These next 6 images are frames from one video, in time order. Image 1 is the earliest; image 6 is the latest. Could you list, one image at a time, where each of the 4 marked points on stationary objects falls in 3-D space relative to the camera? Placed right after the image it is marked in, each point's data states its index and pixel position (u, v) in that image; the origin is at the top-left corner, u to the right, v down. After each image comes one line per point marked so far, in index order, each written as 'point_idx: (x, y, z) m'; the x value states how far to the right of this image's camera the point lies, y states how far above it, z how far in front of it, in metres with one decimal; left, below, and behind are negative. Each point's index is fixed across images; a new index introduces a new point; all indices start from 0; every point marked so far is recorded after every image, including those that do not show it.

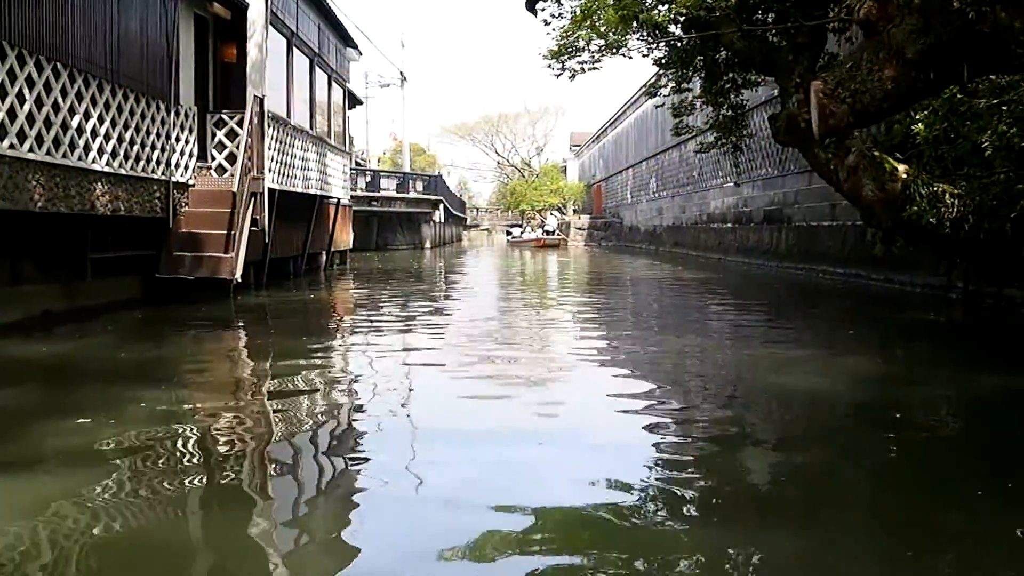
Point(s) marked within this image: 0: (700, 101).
0: (+2.5, +2.5, +12.1) m
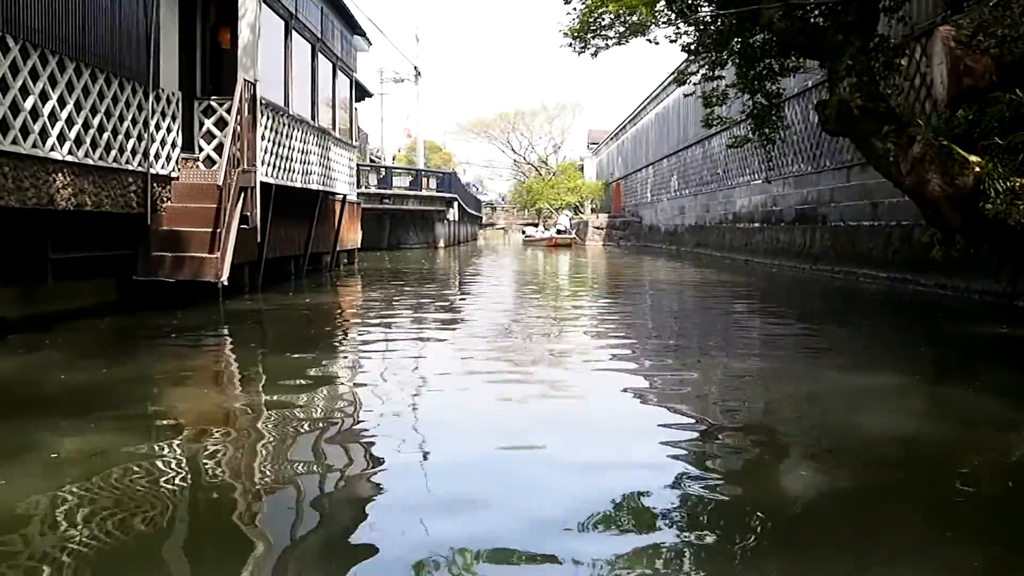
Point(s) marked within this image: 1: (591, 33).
0: (+2.7, +2.5, +11.1) m
1: (+0.9, +3.0, +10.8) m
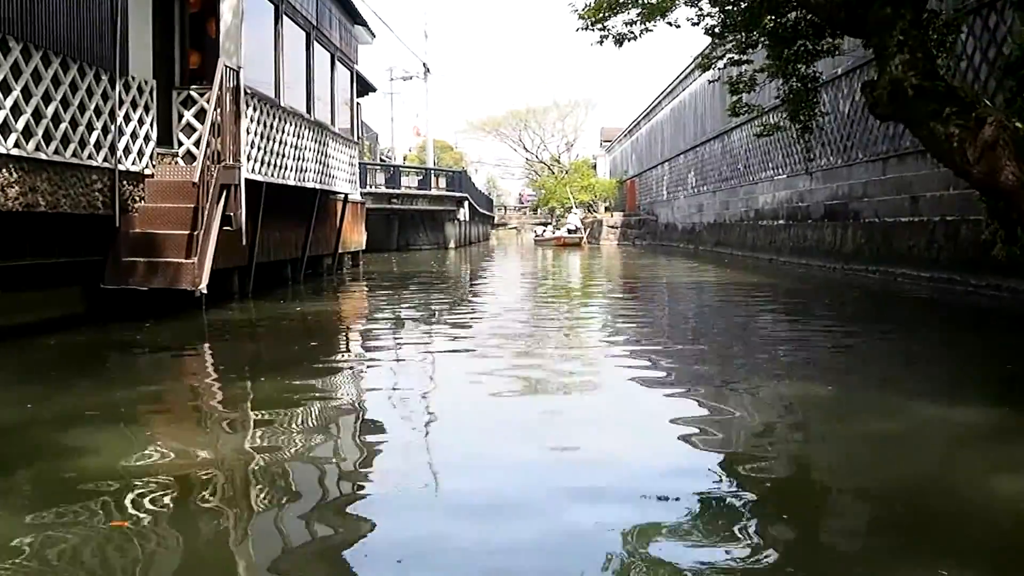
0: (+2.8, +2.4, +10.2) m
1: (+1.0, +3.0, +9.9) m
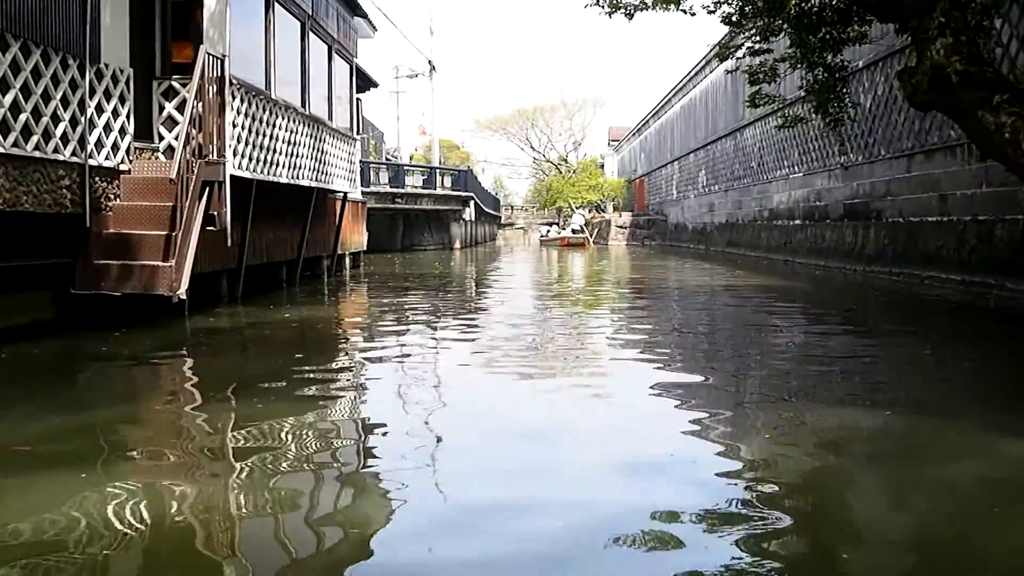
0: (+2.9, +2.4, +9.6) m
1: (+1.1, +3.0, +9.3) m
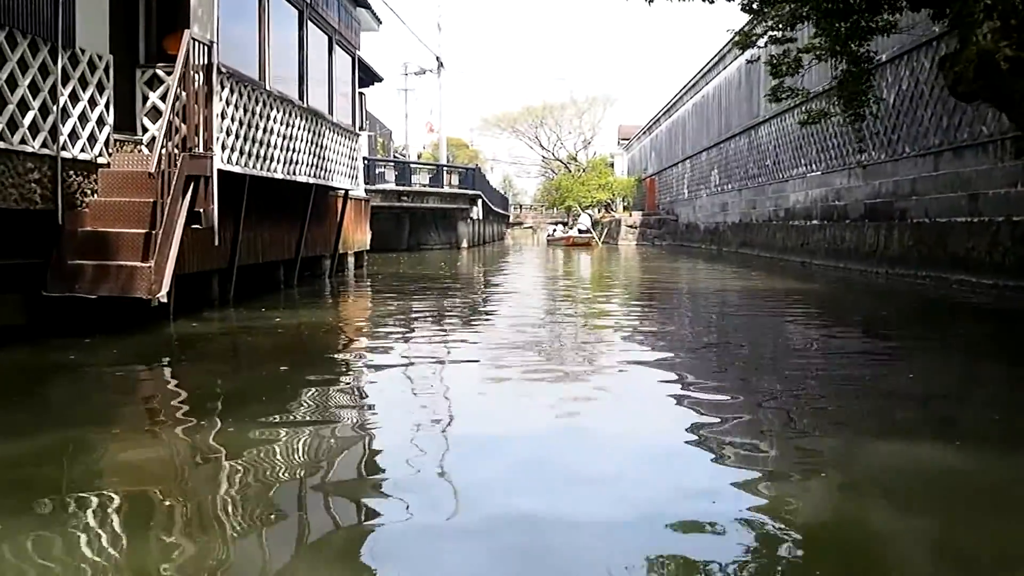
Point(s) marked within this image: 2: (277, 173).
0: (+3.0, +2.3, +9.1) m
1: (+1.2, +2.9, +8.8) m
2: (-2.4, +1.2, +9.0) m
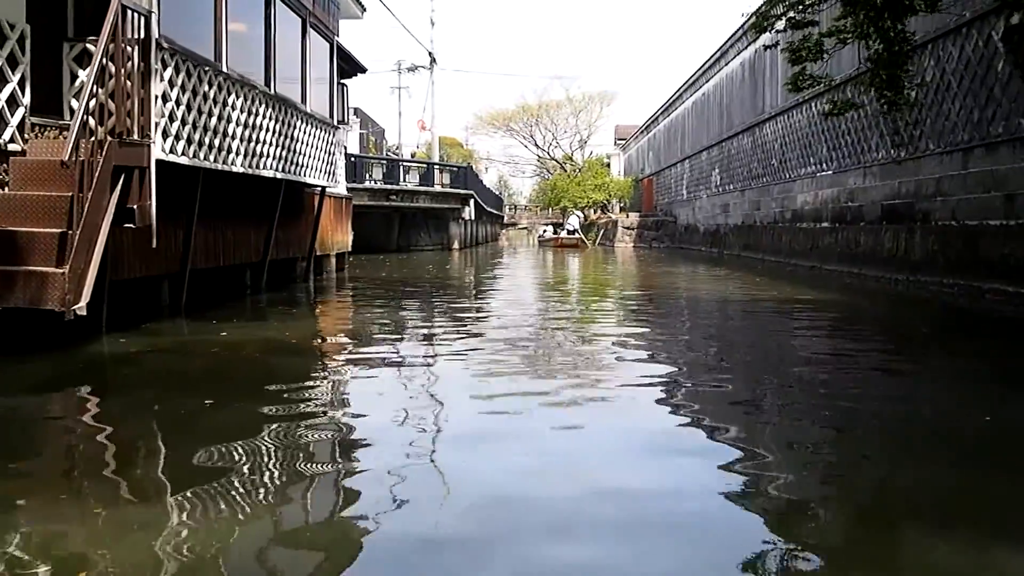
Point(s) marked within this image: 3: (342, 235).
0: (+2.9, +2.3, +8.2) m
1: (+1.1, +2.9, +7.9) m
2: (-2.5, +1.1, +8.1) m
3: (-2.7, +0.8, +14.8) m
